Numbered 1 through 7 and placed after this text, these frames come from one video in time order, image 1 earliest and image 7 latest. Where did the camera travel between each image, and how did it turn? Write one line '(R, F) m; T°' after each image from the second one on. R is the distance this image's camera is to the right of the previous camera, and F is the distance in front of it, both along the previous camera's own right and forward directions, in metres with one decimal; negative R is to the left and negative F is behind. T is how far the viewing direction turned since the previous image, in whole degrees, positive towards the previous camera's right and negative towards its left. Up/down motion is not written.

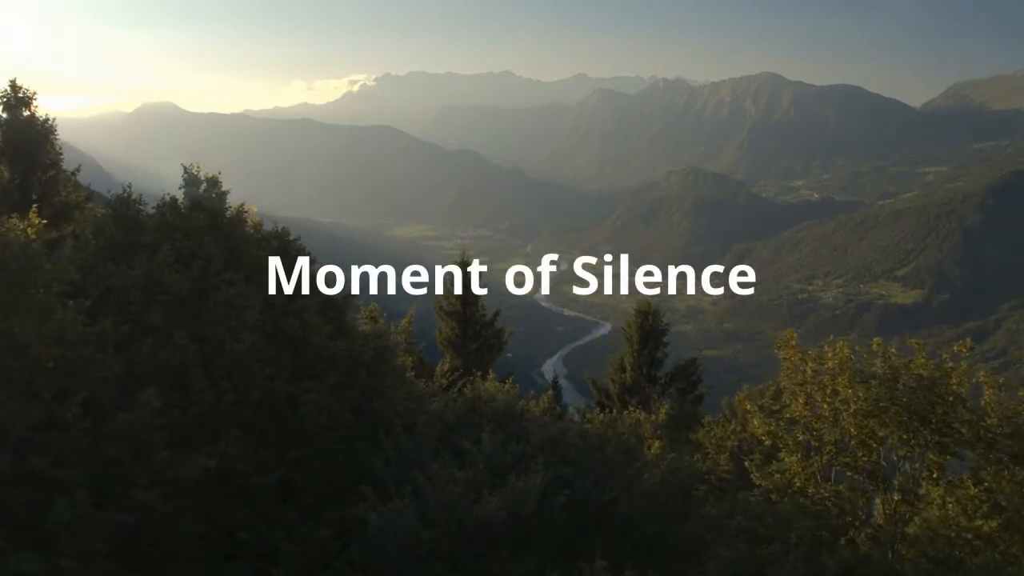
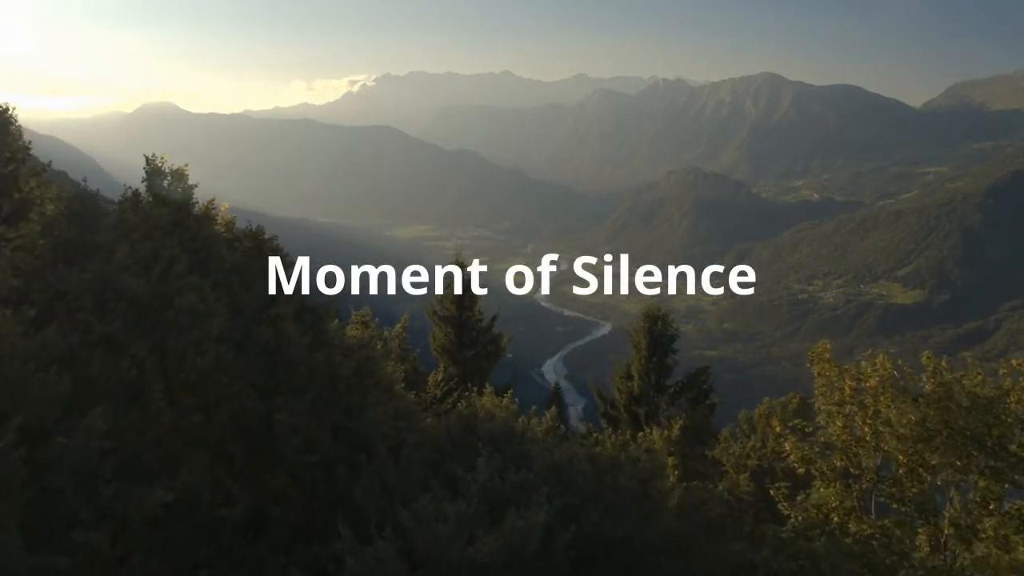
(0.0, +0.5) m; 0°
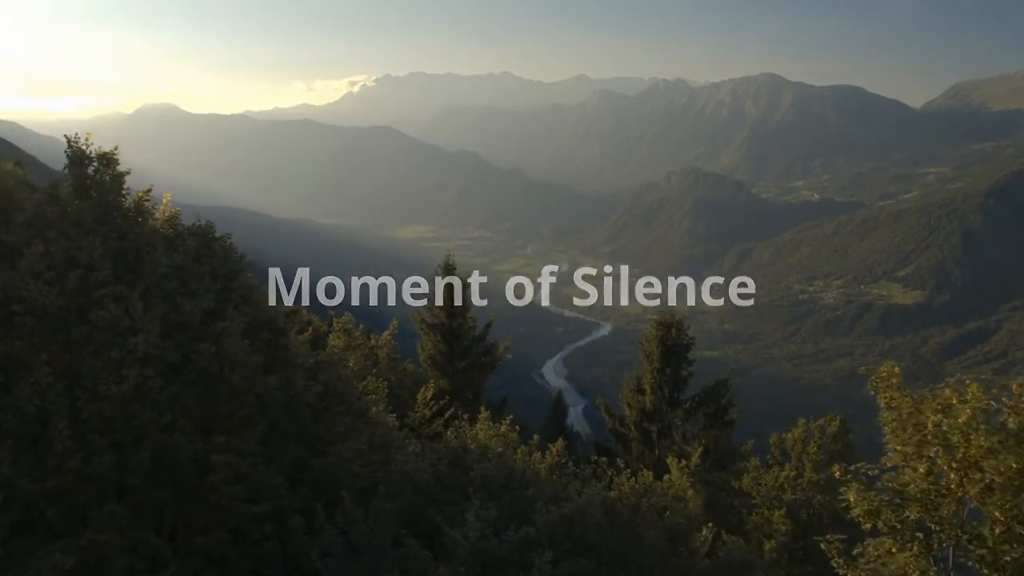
(0.0, +0.7) m; 0°
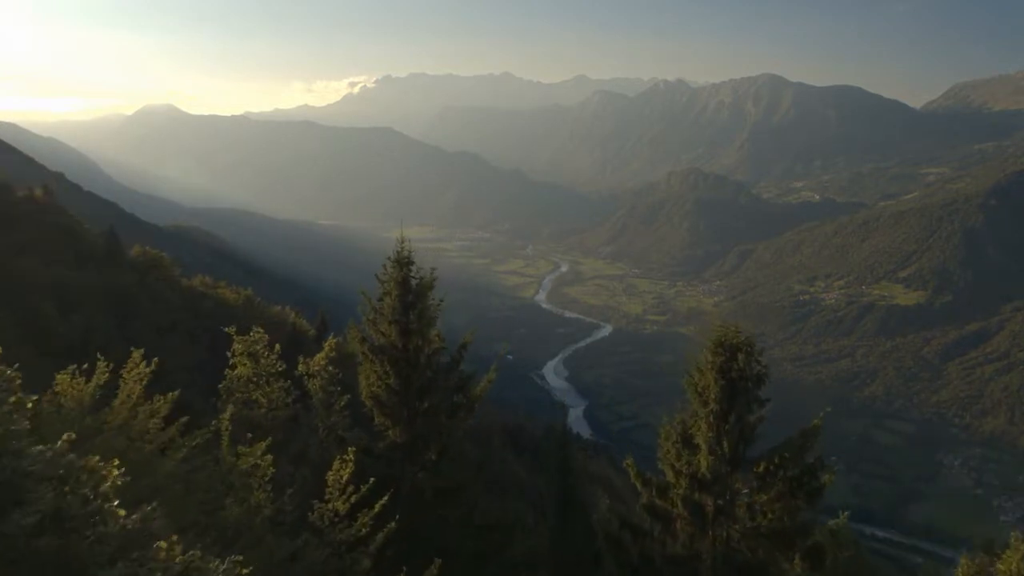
(-0.3, +1.2) m; 0°
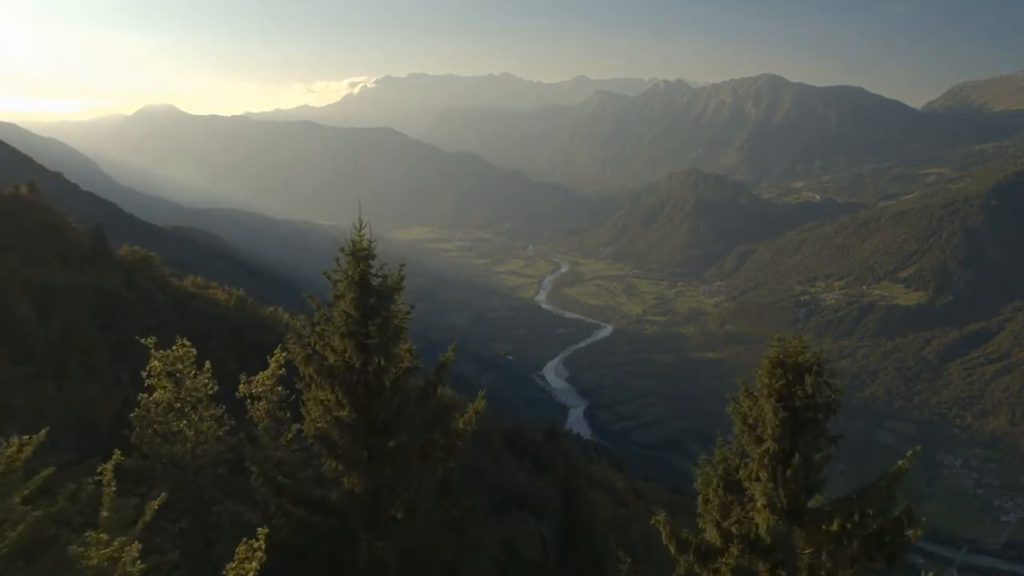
(+0.1, +0.7) m; 0°
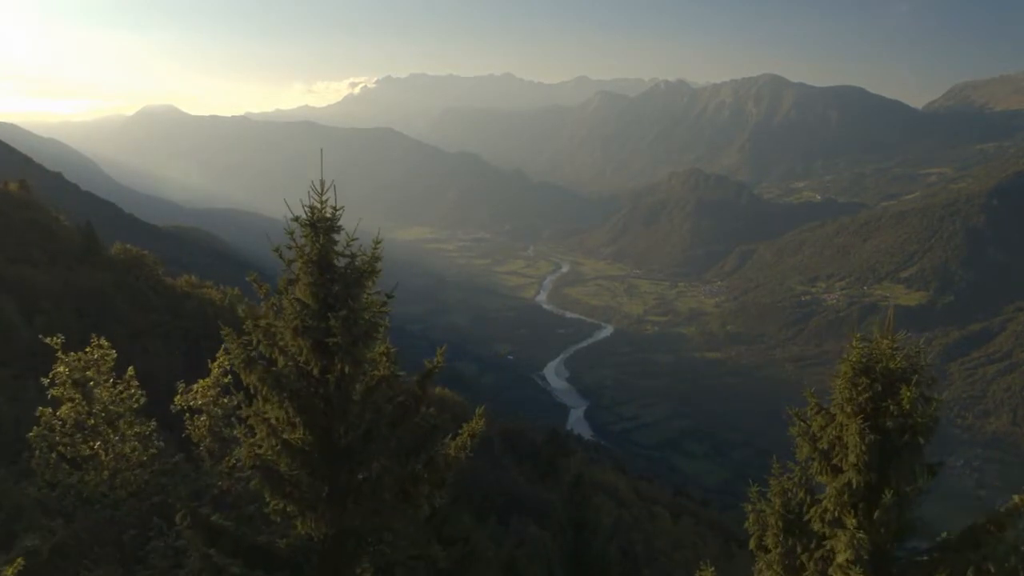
(-0.1, +0.7) m; 0°
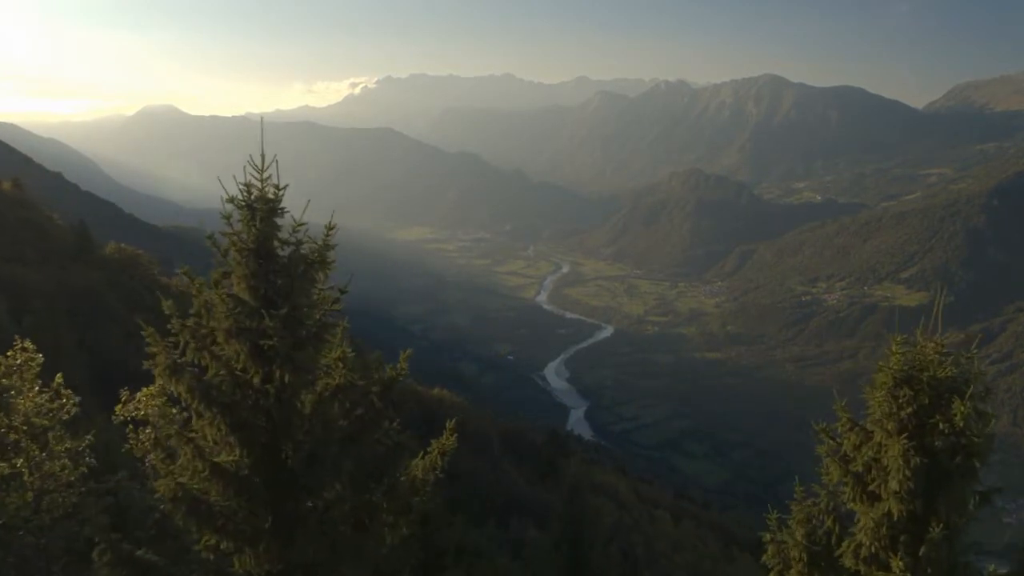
(-0.1, +0.5) m; 0°
